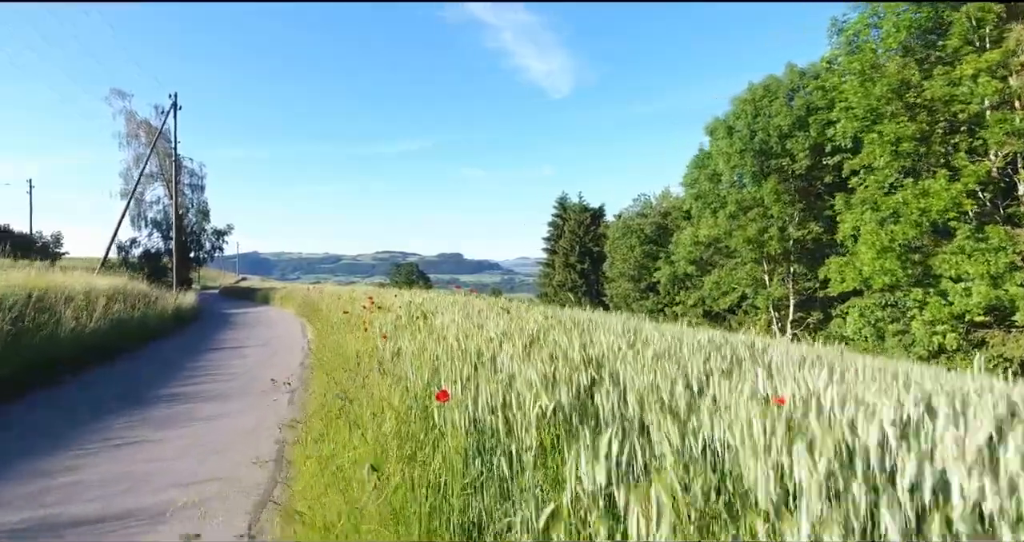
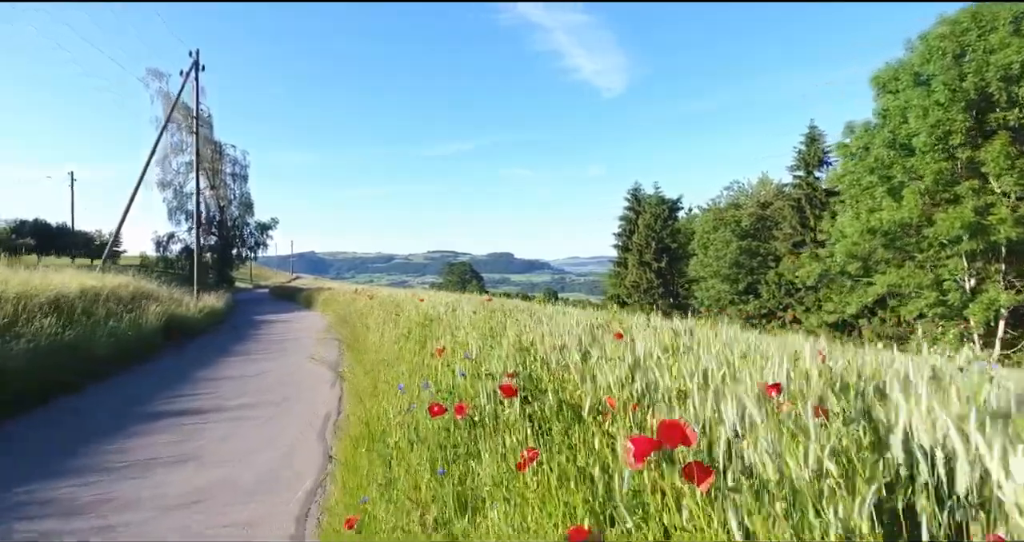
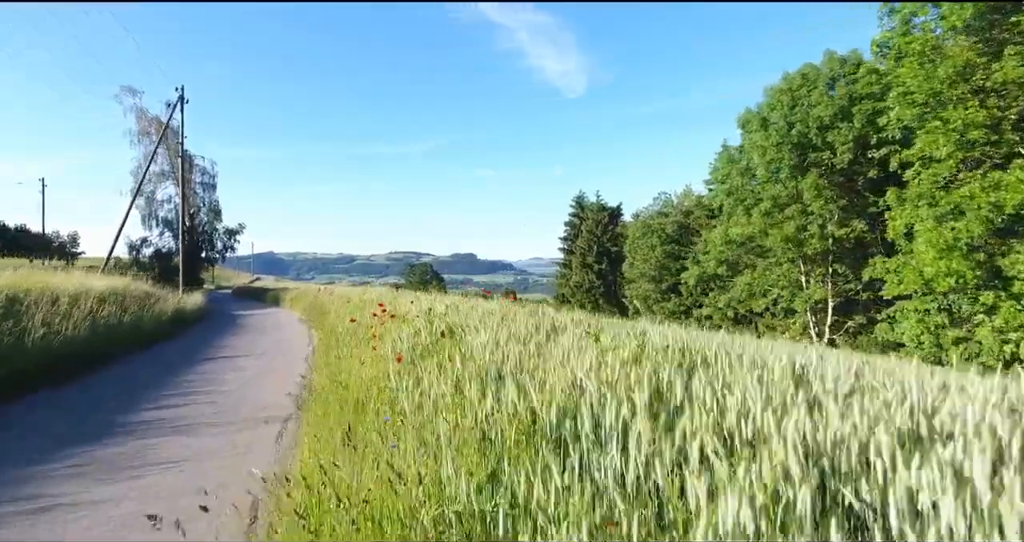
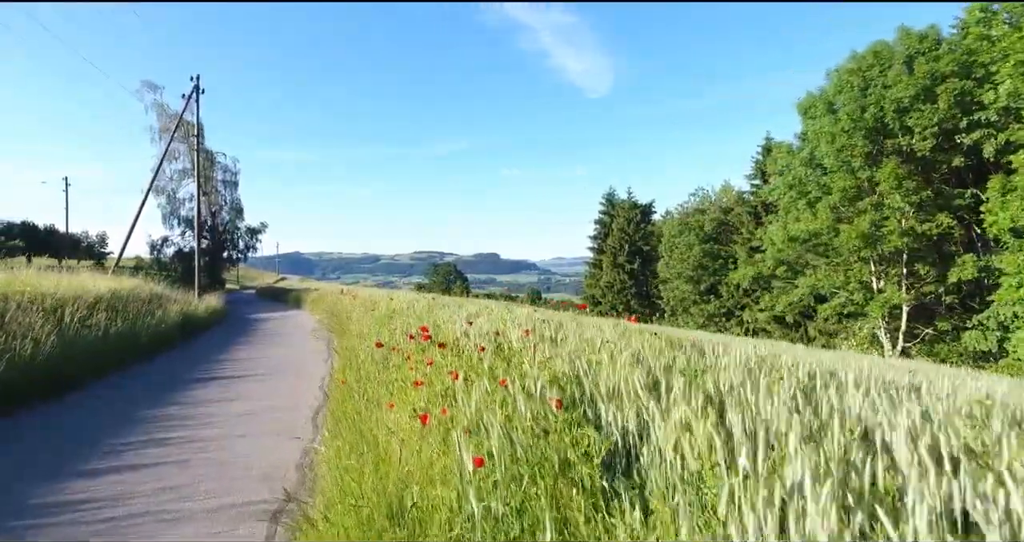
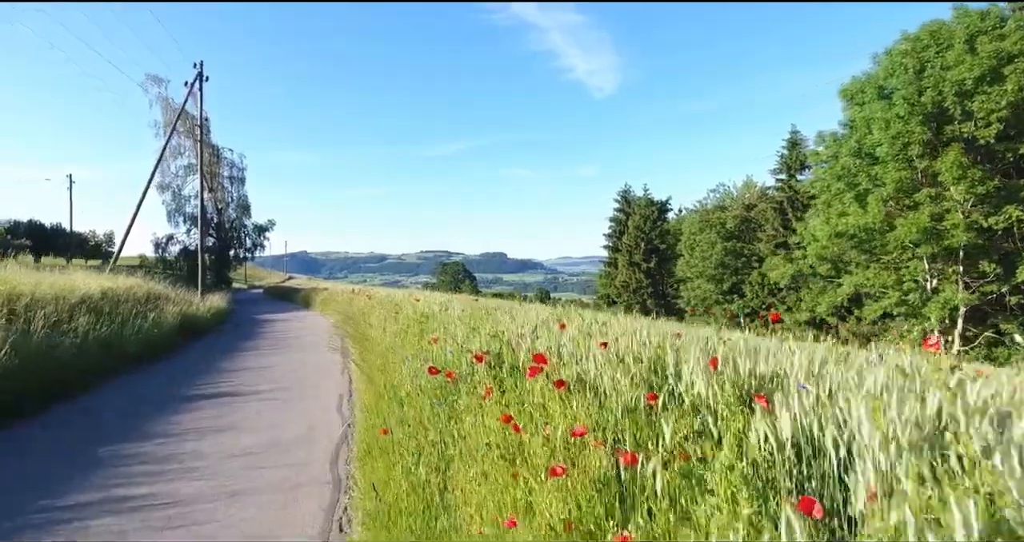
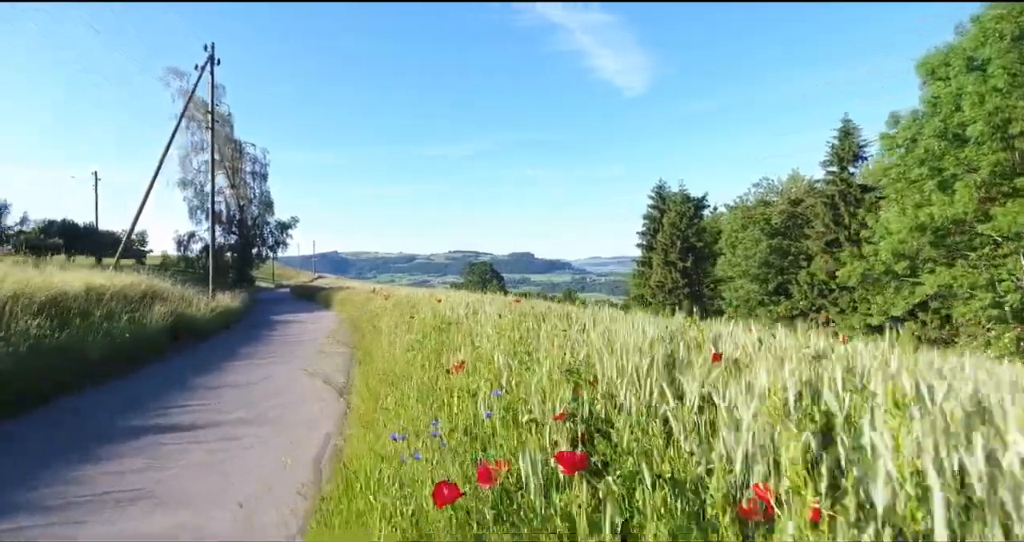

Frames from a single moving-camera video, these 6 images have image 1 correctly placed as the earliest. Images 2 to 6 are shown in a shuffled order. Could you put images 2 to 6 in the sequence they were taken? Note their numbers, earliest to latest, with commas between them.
3, 4, 5, 2, 6
